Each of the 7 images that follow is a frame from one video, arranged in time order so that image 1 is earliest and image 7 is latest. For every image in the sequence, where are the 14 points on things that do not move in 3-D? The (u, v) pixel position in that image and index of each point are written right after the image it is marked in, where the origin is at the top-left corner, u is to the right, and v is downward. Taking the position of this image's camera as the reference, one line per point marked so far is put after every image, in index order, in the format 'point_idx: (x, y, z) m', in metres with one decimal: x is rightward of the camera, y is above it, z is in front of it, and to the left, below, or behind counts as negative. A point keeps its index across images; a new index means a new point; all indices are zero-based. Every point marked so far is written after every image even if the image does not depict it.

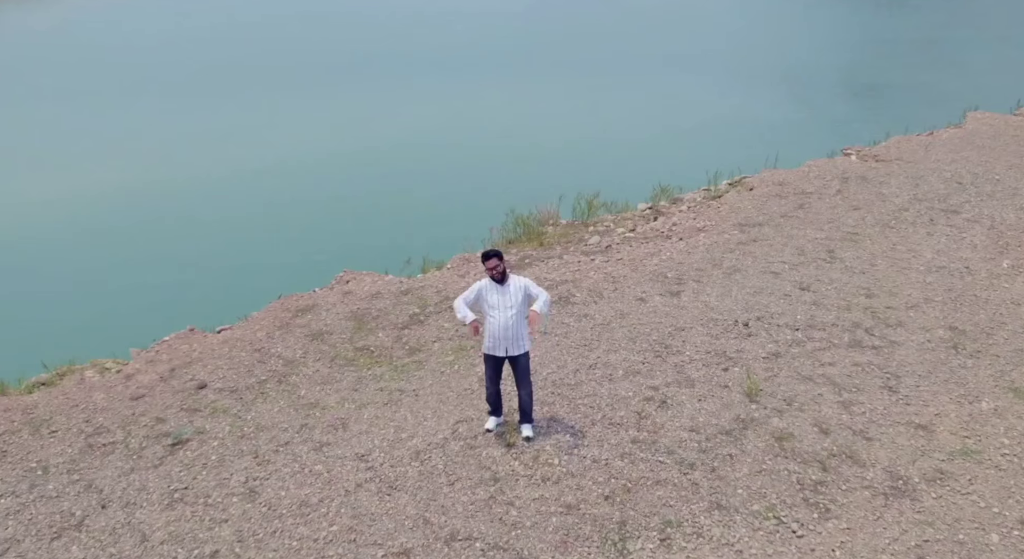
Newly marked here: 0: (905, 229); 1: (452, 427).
0: (+4.7, +0.6, +9.5) m
1: (-0.4, -1.1, +5.8) m
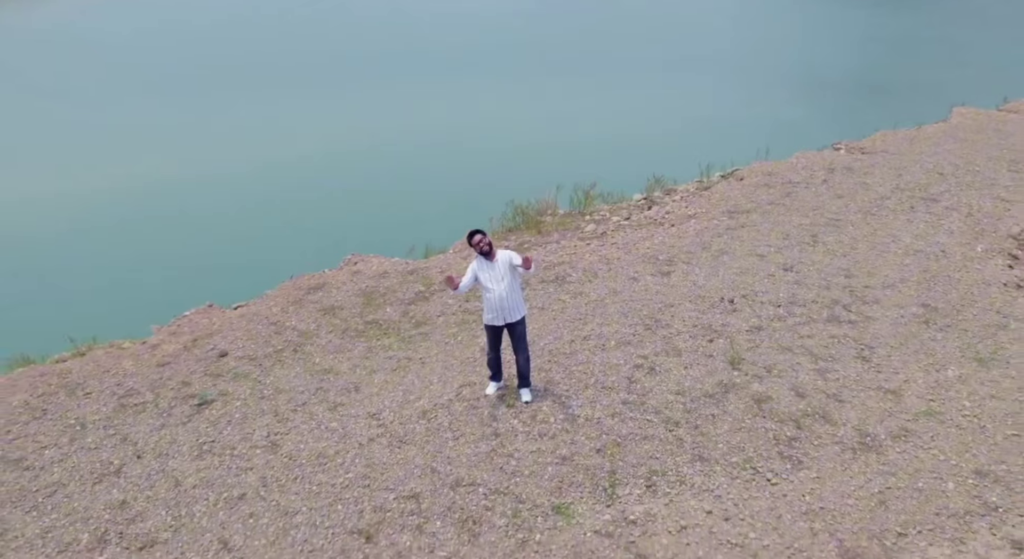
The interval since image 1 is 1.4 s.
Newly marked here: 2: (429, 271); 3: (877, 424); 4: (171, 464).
0: (+4.7, +0.8, +10.0) m
1: (-0.4, -0.9, +6.3) m
2: (-0.9, +0.1, +8.3) m
3: (+2.8, -1.1, +6.0) m
4: (-2.3, -1.3, +5.4) m
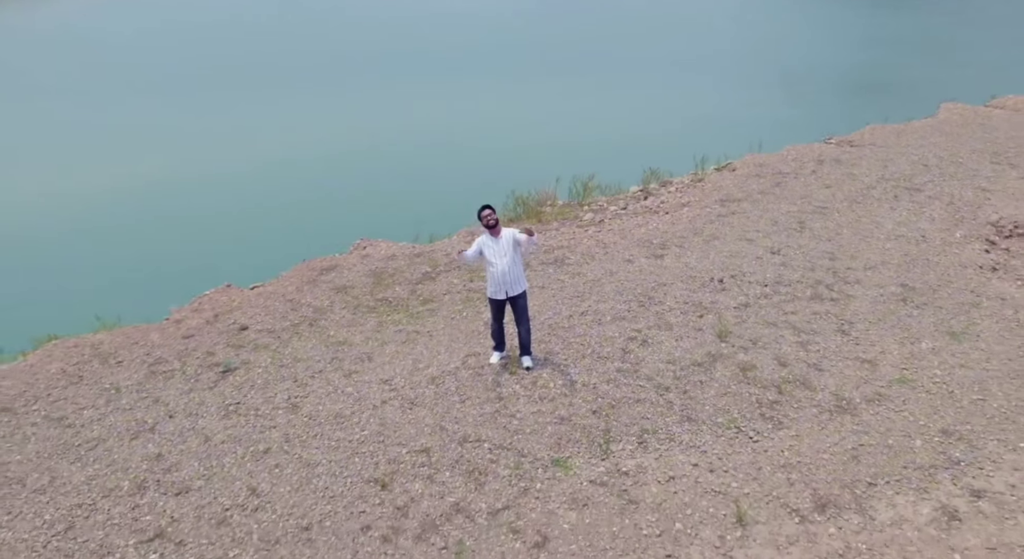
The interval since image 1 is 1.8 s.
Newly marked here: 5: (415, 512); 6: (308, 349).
0: (+4.7, +1.0, +10.5) m
1: (-0.4, -0.7, +6.7) m
2: (-0.8, +0.3, +8.8) m
3: (+2.8, -0.9, +6.5) m
4: (-2.3, -1.1, +5.9) m
5: (-0.6, -1.5, +5.1) m
6: (-1.8, -0.6, +6.9) m
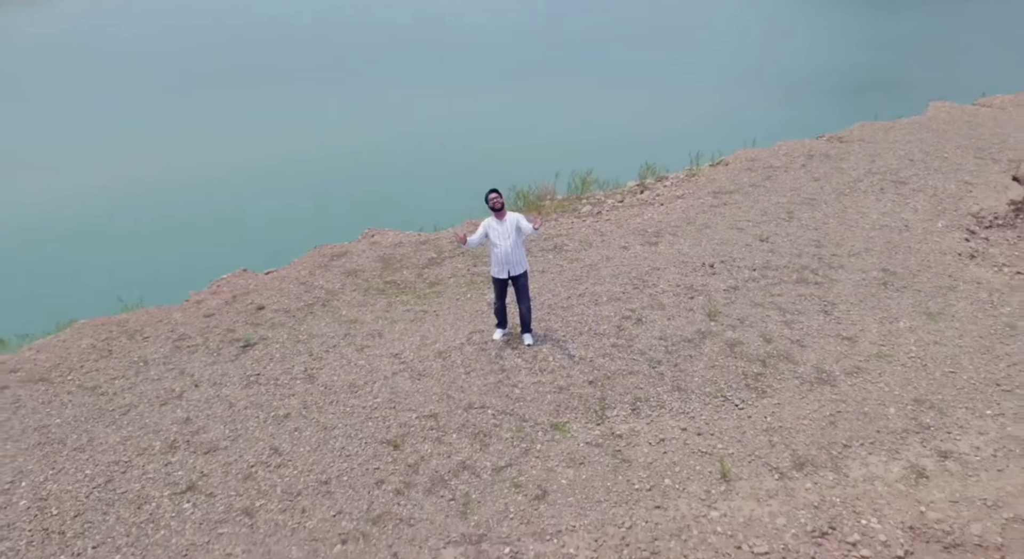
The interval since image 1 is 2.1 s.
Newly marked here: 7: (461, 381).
0: (+4.7, +1.1, +10.9) m
1: (-0.4, -0.5, +7.2) m
2: (-0.8, +0.4, +9.2) m
3: (+2.8, -0.7, +6.9) m
4: (-2.3, -0.9, +6.3) m
5: (-0.6, -1.3, +5.6) m
6: (-1.8, -0.4, +7.4) m
7: (-0.4, -0.8, +6.5) m
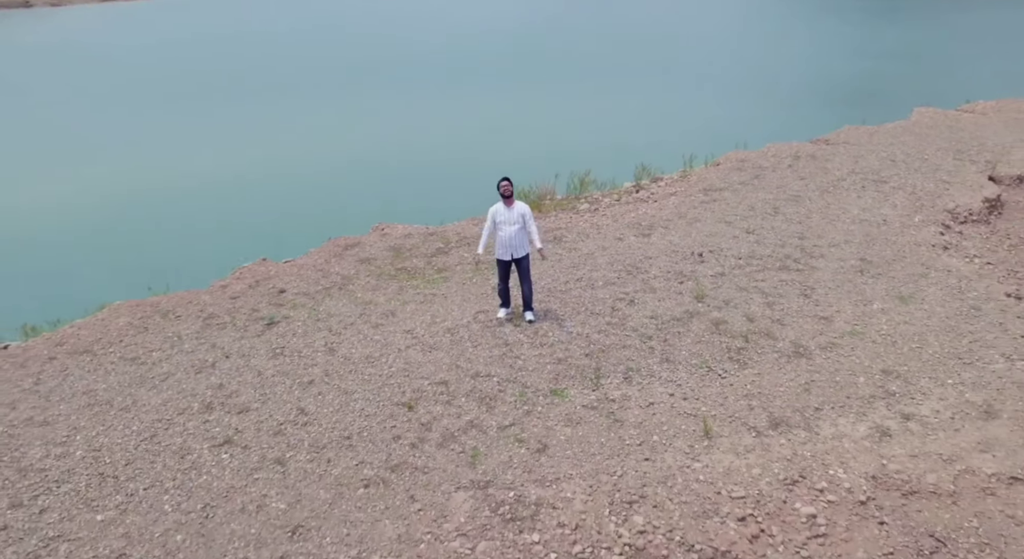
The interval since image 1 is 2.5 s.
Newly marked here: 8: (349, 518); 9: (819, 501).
0: (+4.8, +1.2, +11.6) m
1: (-0.4, -0.3, +7.8) m
2: (-0.8, +0.6, +9.9) m
3: (+2.8, -0.6, +7.5) m
4: (-2.2, -0.7, +6.9) m
5: (-0.6, -1.1, +6.2) m
6: (-1.7, -0.3, +8.0) m
7: (-0.4, -0.7, +7.1) m
8: (-1.1, -1.6, +5.3) m
9: (+2.2, -1.6, +5.6) m
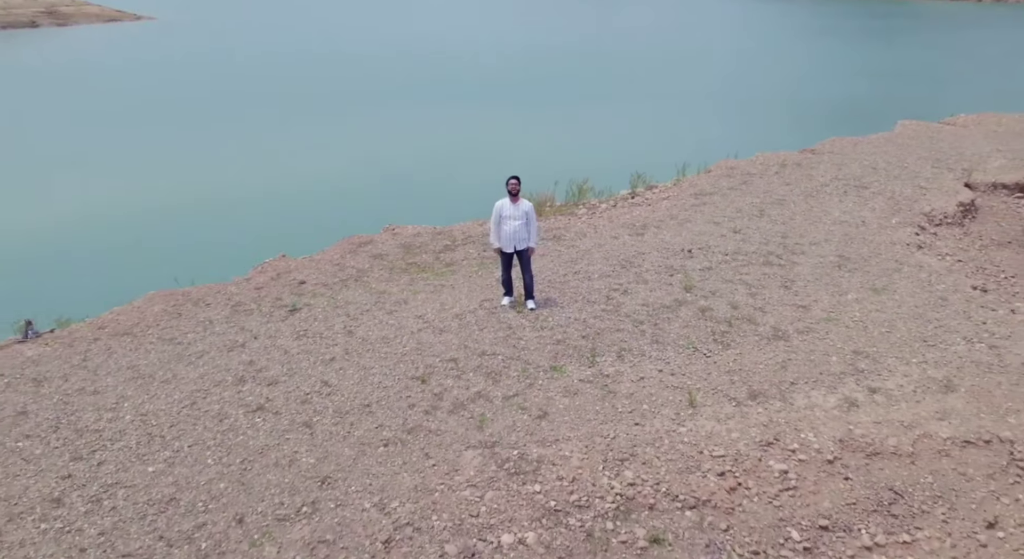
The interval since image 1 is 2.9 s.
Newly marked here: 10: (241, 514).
0: (+4.8, +1.3, +12.3) m
1: (-0.3, -0.2, +8.5) m
2: (-0.8, +0.6, +10.6) m
3: (+2.8, -0.5, +8.2) m
4: (-2.2, -0.6, +7.6) m
5: (-0.6, -1.0, +6.8) m
6: (-1.7, -0.2, +8.7) m
7: (-0.4, -0.6, +7.8) m
8: (-1.0, -1.4, +6.0) m
9: (+2.2, -1.4, +6.3) m
10: (-1.9, -1.6, +5.5) m
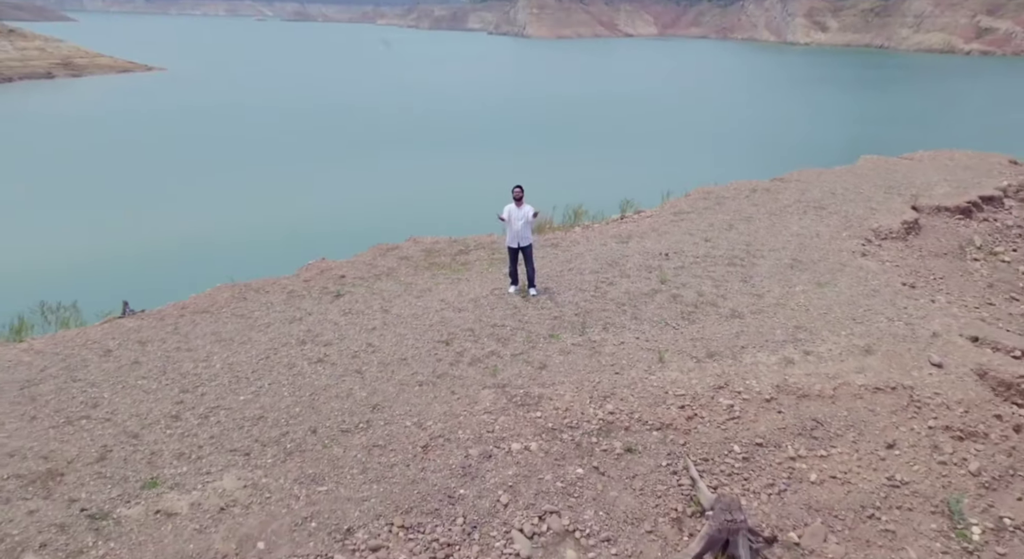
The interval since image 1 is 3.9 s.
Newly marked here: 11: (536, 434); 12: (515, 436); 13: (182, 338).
0: (+4.9, +1.1, +14.2) m
1: (-0.3, -0.1, +10.3) m
2: (-0.7, +0.6, +12.4) m
3: (+2.9, -0.4, +10.0) m
4: (-2.1, -0.4, +9.4) m
5: (-0.5, -0.8, +8.6) m
6: (-1.6, -0.1, +10.5) m
7: (-0.3, -0.4, +9.6) m
8: (-1.0, -1.2, +7.7) m
9: (+2.3, -1.2, +8.0) m
10: (-1.8, -1.3, +7.2) m
11: (+0.2, -1.4, +7.4) m
12: (0.0, -1.4, +7.3) m
13: (-3.6, -0.7, +8.8) m
